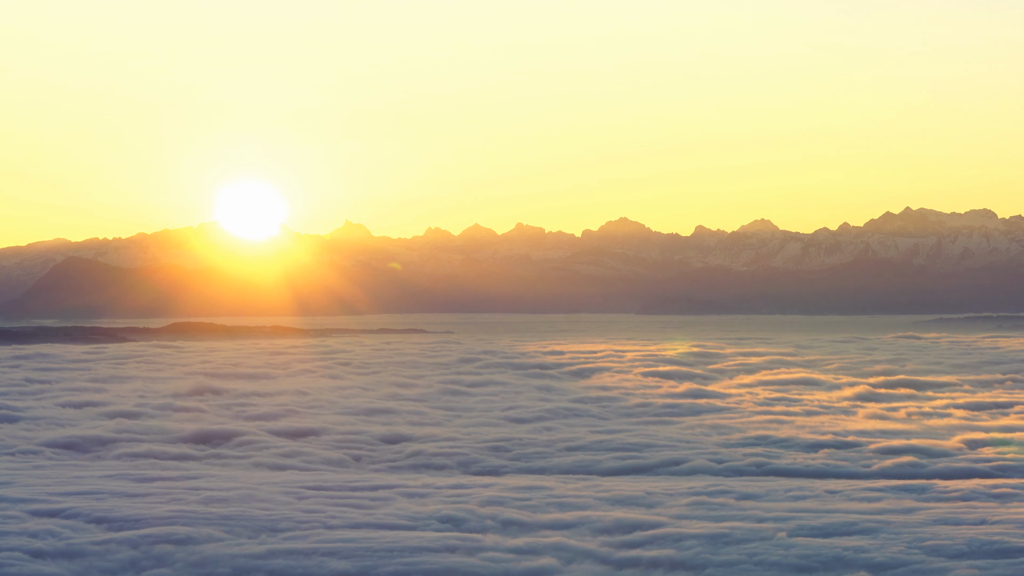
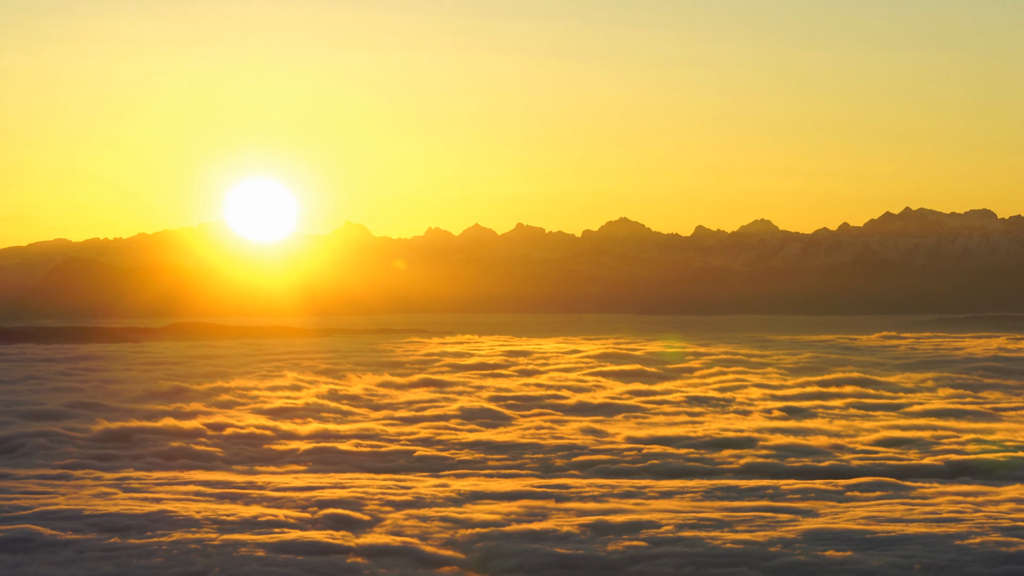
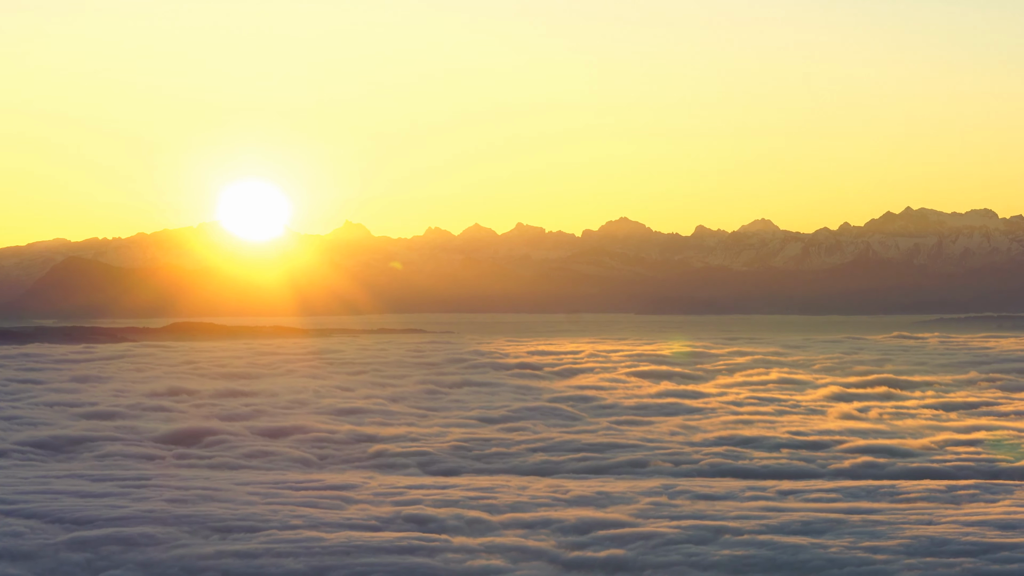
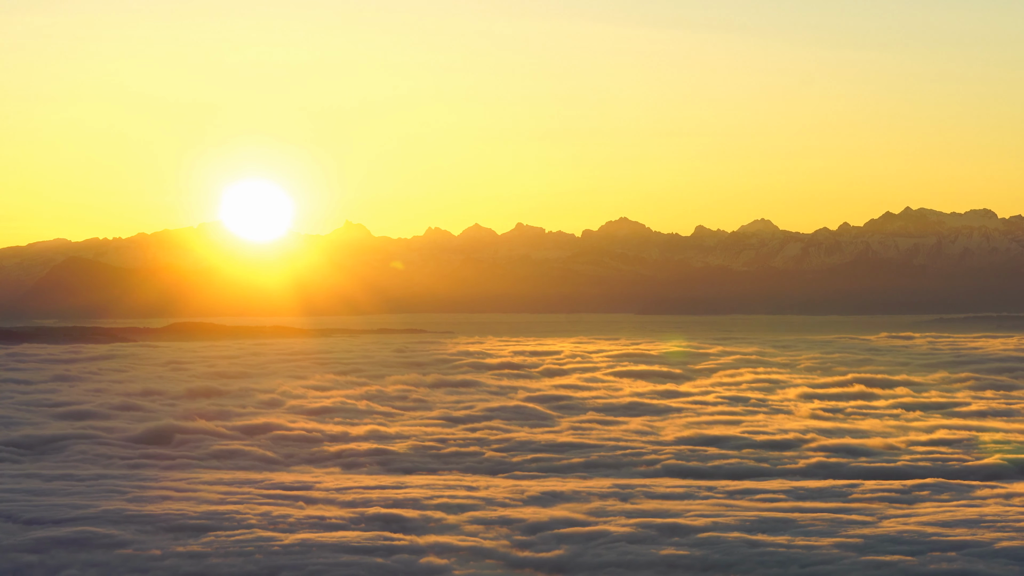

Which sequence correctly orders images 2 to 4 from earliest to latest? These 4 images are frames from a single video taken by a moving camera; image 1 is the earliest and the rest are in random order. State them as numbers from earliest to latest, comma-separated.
3, 4, 2
